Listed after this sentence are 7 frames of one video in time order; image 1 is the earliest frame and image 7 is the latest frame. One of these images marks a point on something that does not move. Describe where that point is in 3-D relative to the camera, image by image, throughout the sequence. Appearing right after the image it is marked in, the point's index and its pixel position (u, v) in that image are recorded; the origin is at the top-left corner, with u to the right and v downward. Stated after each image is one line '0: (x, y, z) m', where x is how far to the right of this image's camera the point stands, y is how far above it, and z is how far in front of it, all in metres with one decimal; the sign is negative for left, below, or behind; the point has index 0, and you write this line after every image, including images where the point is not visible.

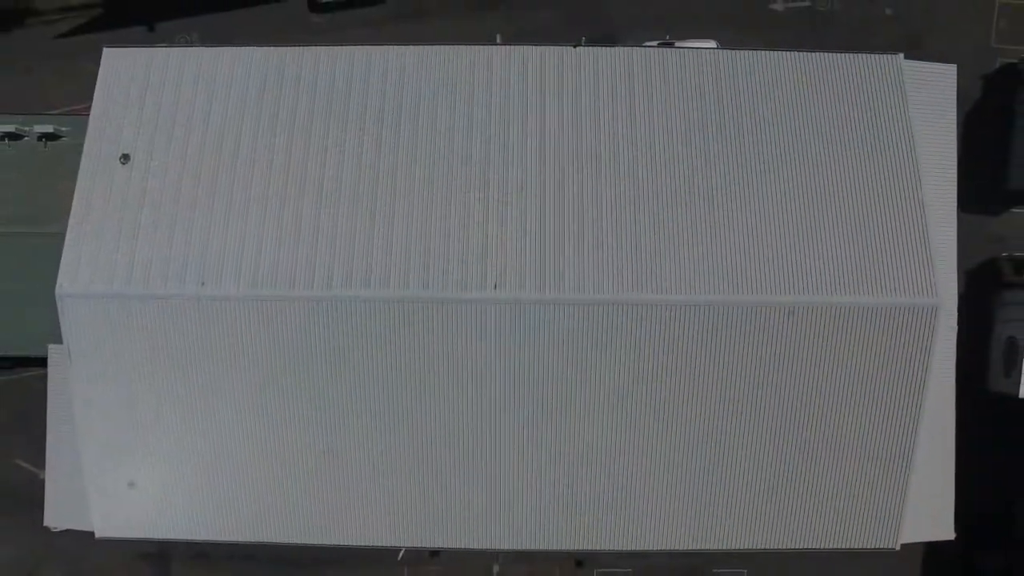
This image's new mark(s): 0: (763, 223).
0: (+7.0, +1.8, +17.2) m
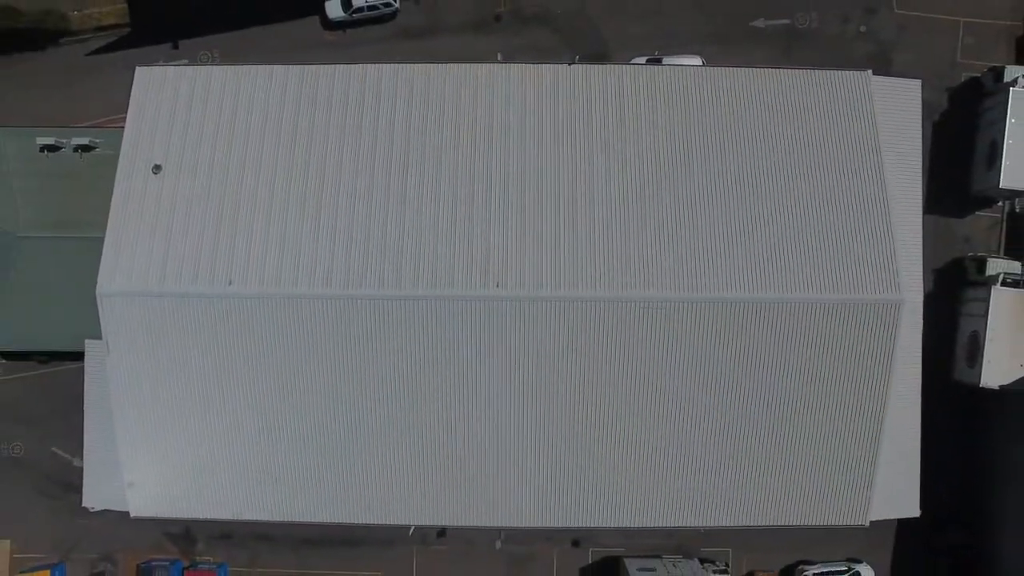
0: (+7.0, +1.9, +18.9) m
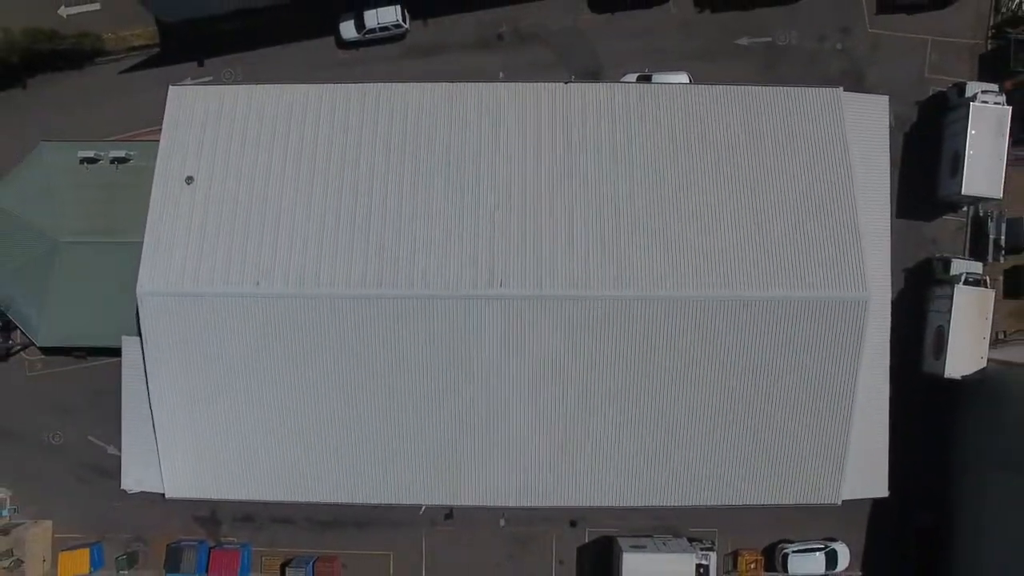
0: (+7.0, +1.9, +20.7) m
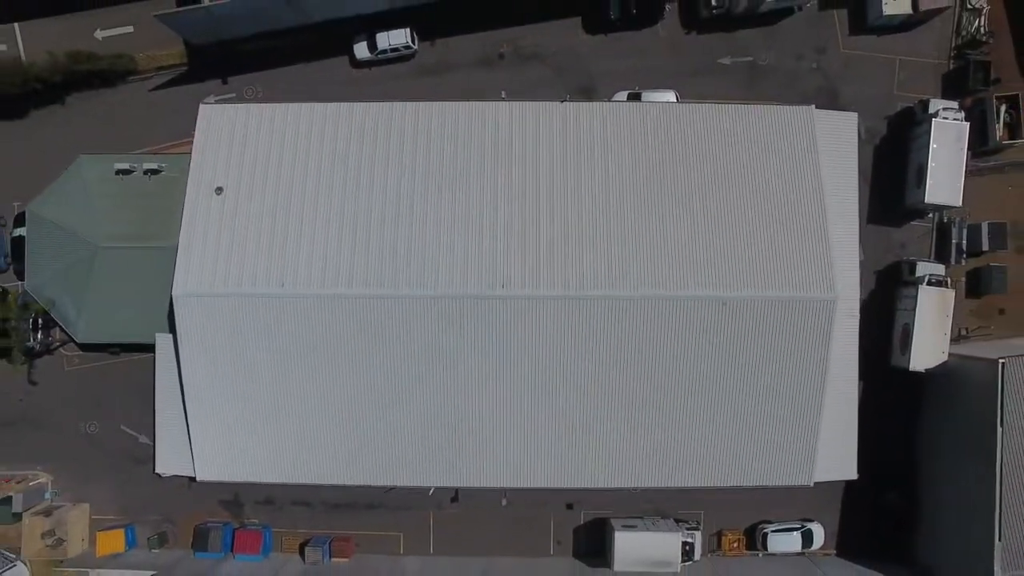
0: (+7.1, +1.9, +22.8) m
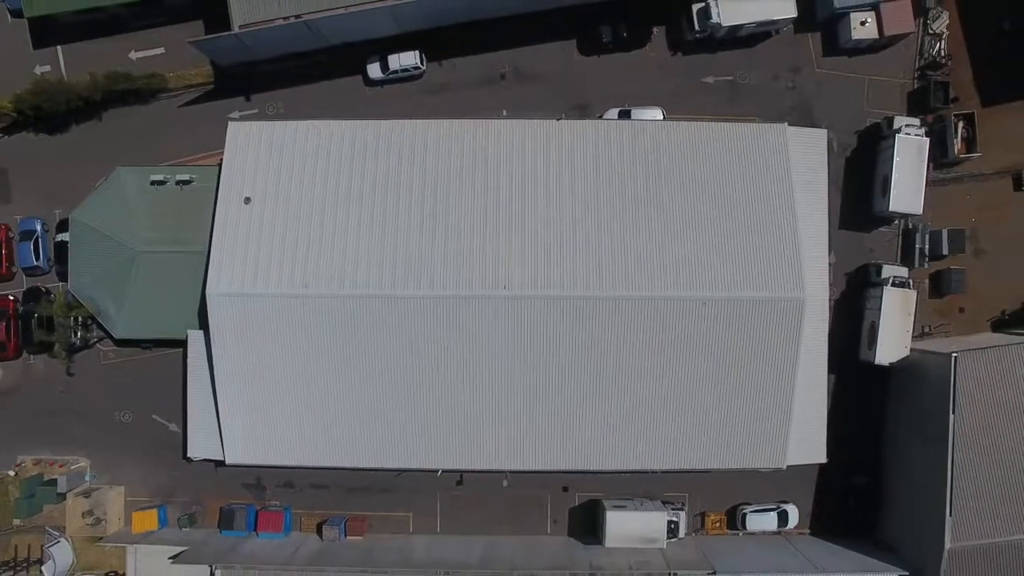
0: (+7.1, +1.9, +25.2) m
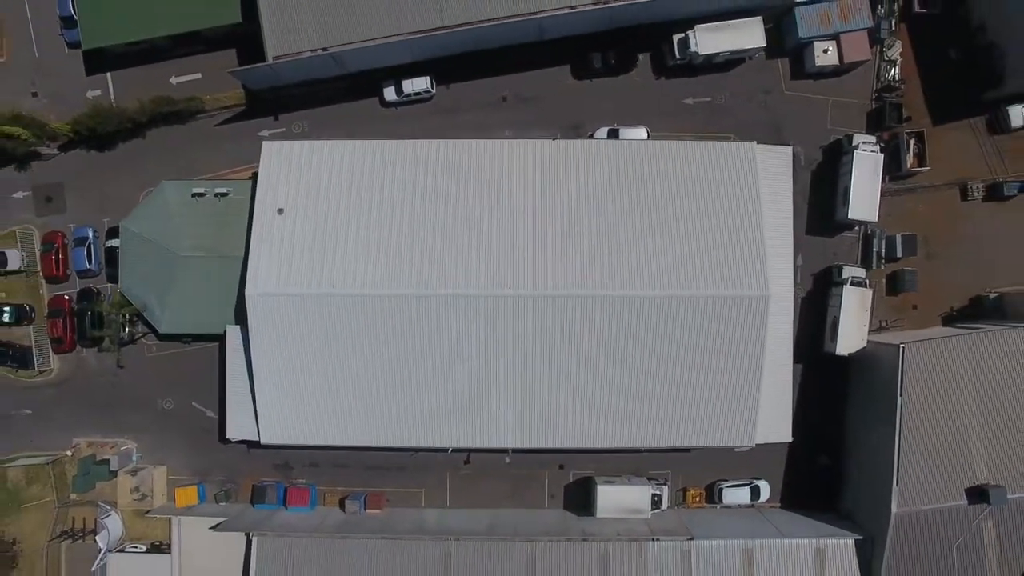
0: (+7.1, +1.9, +28.6) m
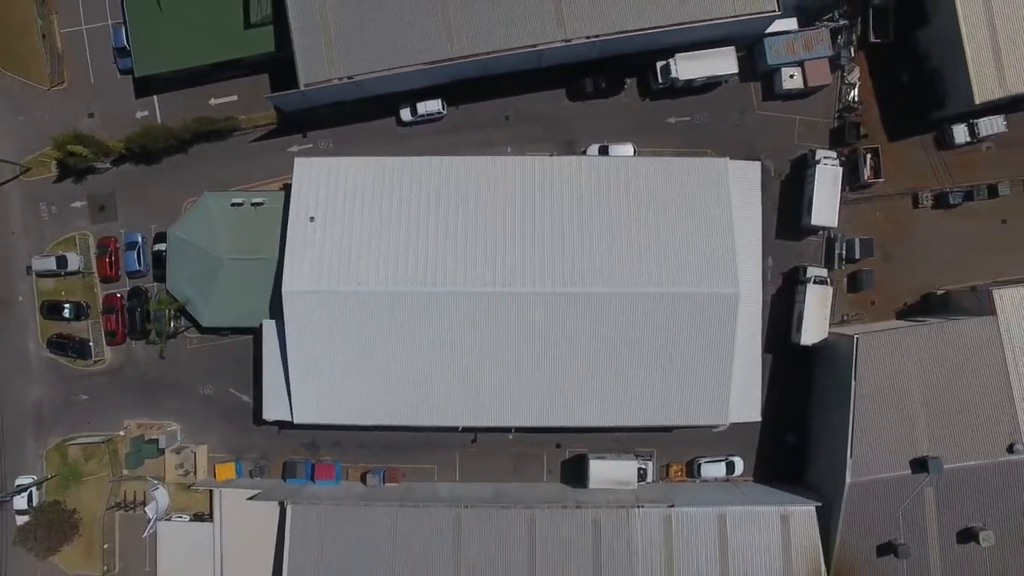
0: (+7.2, +2.0, +32.7) m
